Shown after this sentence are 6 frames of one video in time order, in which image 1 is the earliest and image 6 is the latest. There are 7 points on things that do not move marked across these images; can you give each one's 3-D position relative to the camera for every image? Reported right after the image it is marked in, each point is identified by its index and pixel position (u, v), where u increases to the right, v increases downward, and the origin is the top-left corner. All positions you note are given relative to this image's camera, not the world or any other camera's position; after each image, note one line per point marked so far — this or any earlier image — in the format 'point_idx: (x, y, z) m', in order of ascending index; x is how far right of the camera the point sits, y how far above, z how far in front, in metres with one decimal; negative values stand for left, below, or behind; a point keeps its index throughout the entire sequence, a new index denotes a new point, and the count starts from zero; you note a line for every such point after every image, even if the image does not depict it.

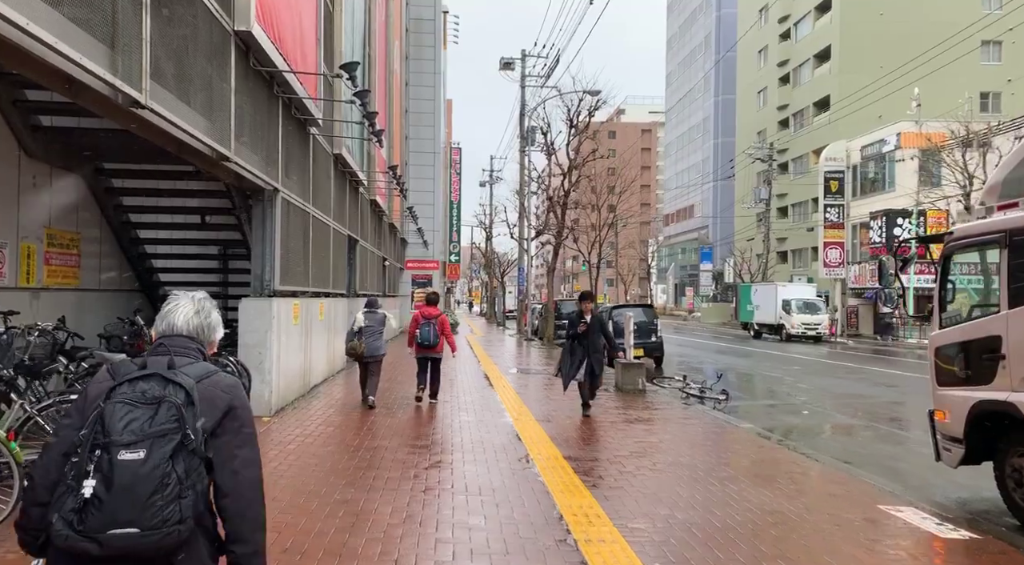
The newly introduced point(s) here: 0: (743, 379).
0: (+6.0, -2.5, +19.6) m
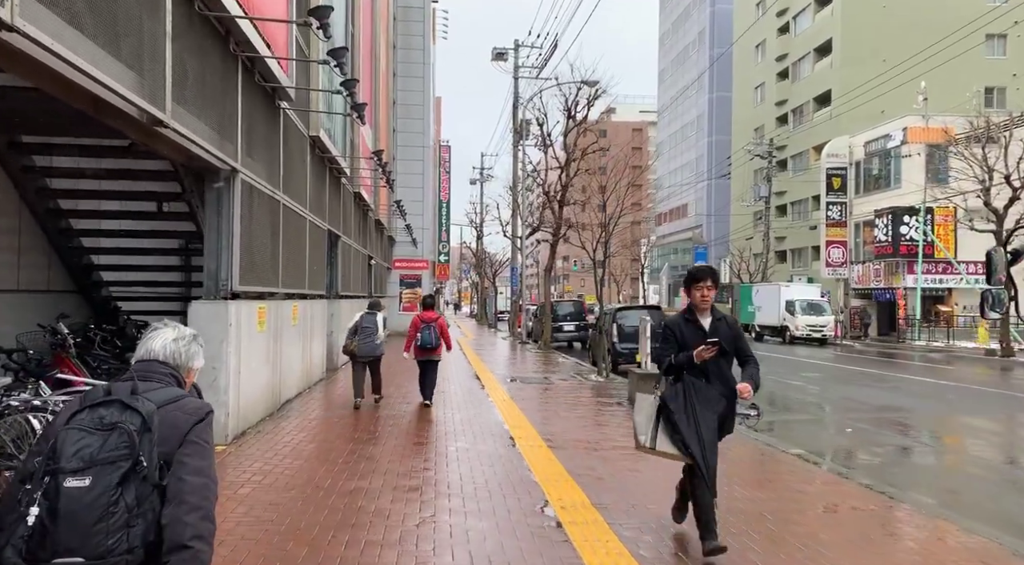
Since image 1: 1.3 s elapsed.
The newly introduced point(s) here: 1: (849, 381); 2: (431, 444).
0: (+5.9, -2.5, +18.1) m
1: (+8.6, -2.5, +19.2) m
2: (-0.9, -1.7, +7.8) m
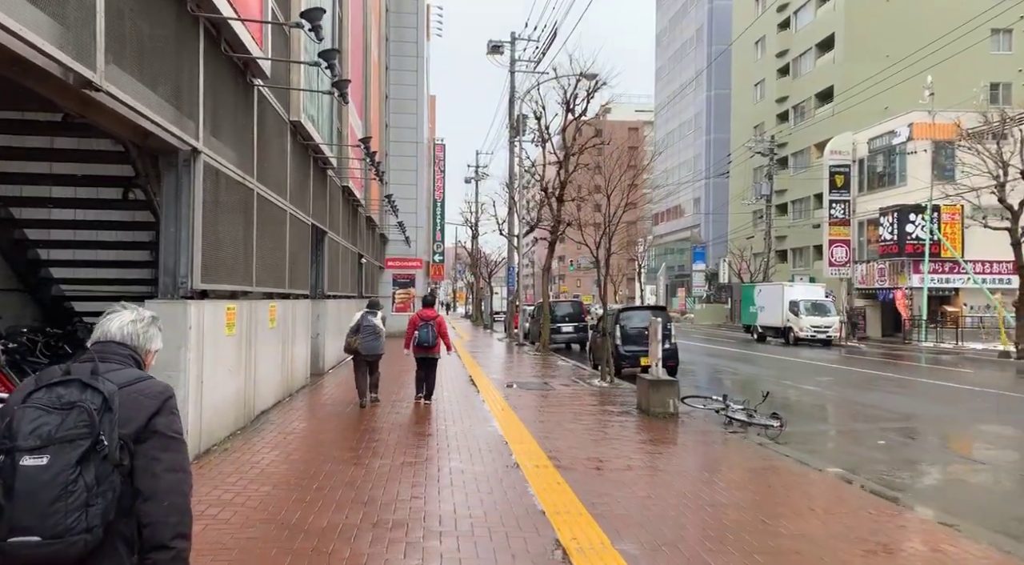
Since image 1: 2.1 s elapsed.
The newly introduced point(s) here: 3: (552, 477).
0: (+5.8, -2.5, +17.2) m
1: (+8.6, -2.5, +18.3) m
2: (-0.9, -1.7, +6.8) m
3: (+0.4, -1.7, +6.5) m
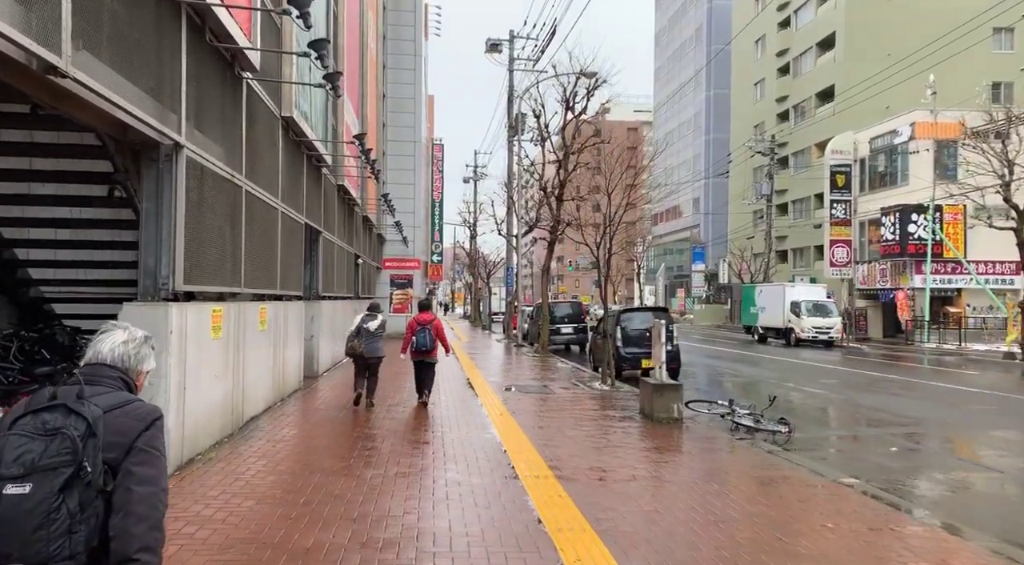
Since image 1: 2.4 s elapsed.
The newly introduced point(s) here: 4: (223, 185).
0: (+5.8, -2.5, +16.9) m
1: (+8.5, -2.5, +18.0) m
2: (-0.9, -1.7, +6.5) m
3: (+0.3, -1.7, +6.2) m
4: (-2.9, +1.0, +7.5) m
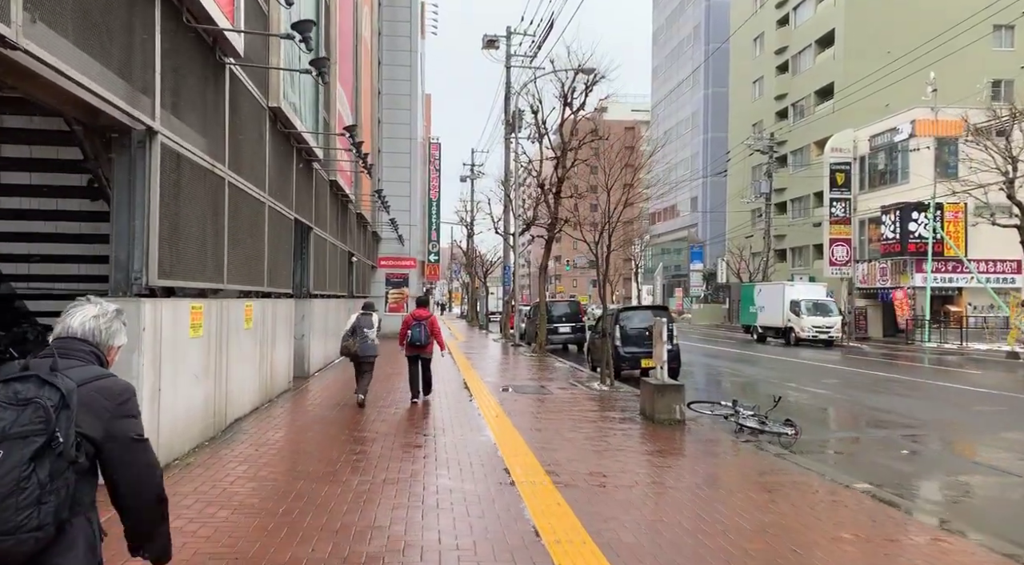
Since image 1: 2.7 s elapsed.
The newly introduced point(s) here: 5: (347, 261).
0: (+5.7, -2.5, +16.6) m
1: (+8.4, -2.5, +17.6) m
2: (-0.9, -1.6, +6.1) m
3: (+0.3, -1.7, +5.8) m
4: (-3.0, +1.0, +7.2) m
5: (-4.4, +0.6, +19.7) m
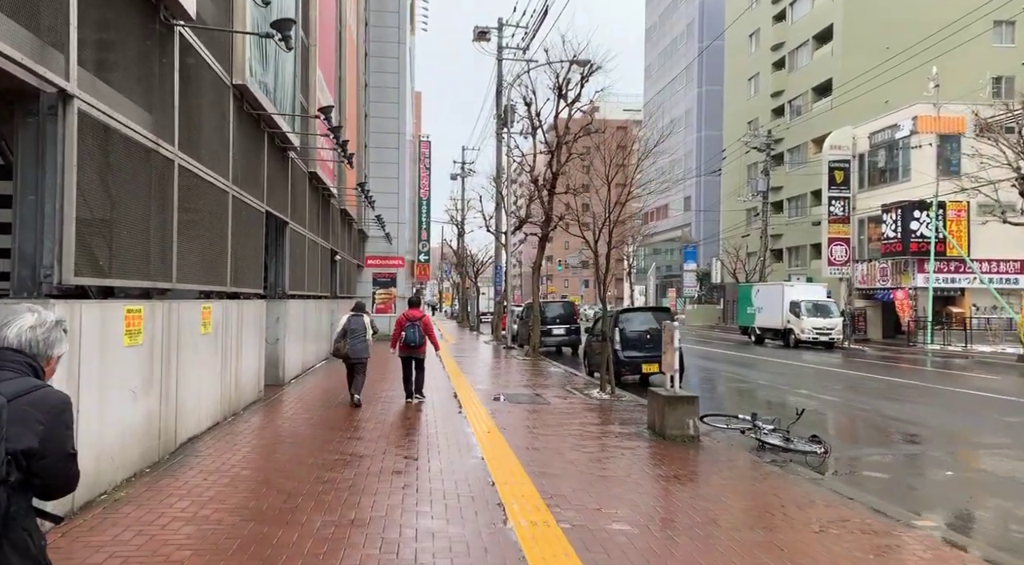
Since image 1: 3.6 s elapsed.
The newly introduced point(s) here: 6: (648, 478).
0: (+5.6, -2.5, +15.6) m
1: (+8.3, -2.5, +16.7) m
2: (-0.9, -1.6, +5.1) m
3: (+0.3, -1.7, +4.8) m
4: (-3.0, +1.1, +6.1) m
5: (-4.6, +0.6, +18.6) m
6: (+1.3, -1.8, +6.9) m
